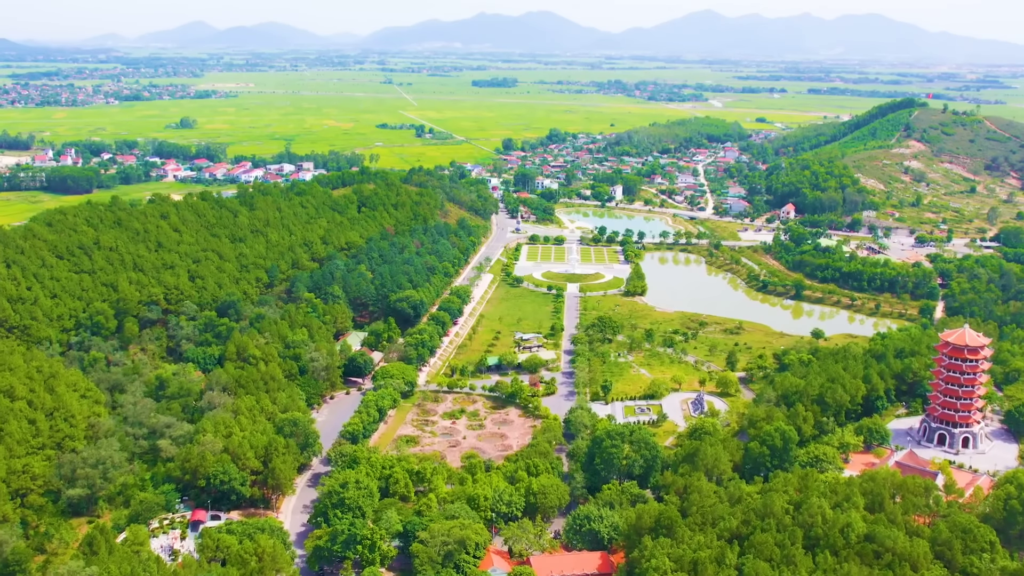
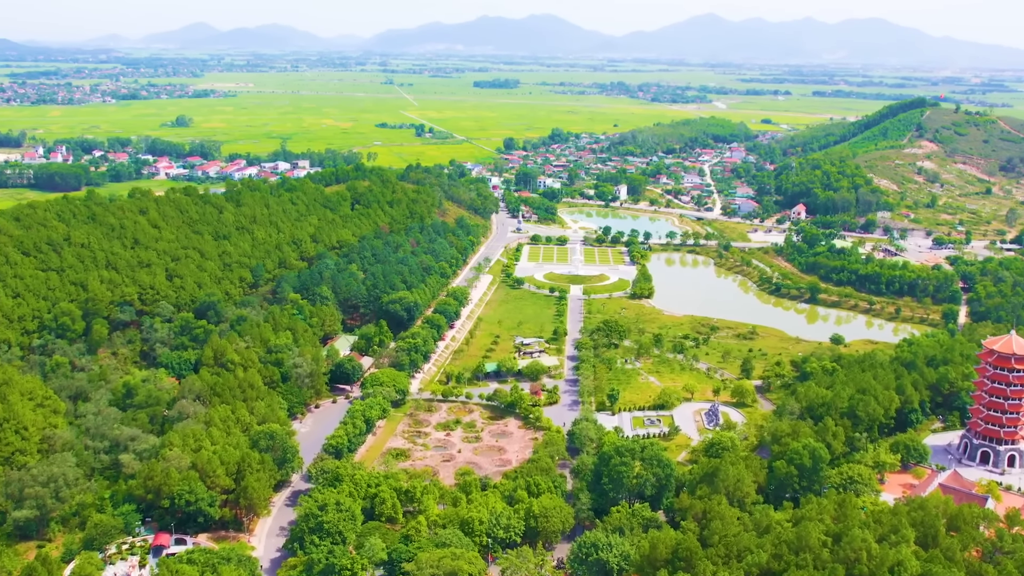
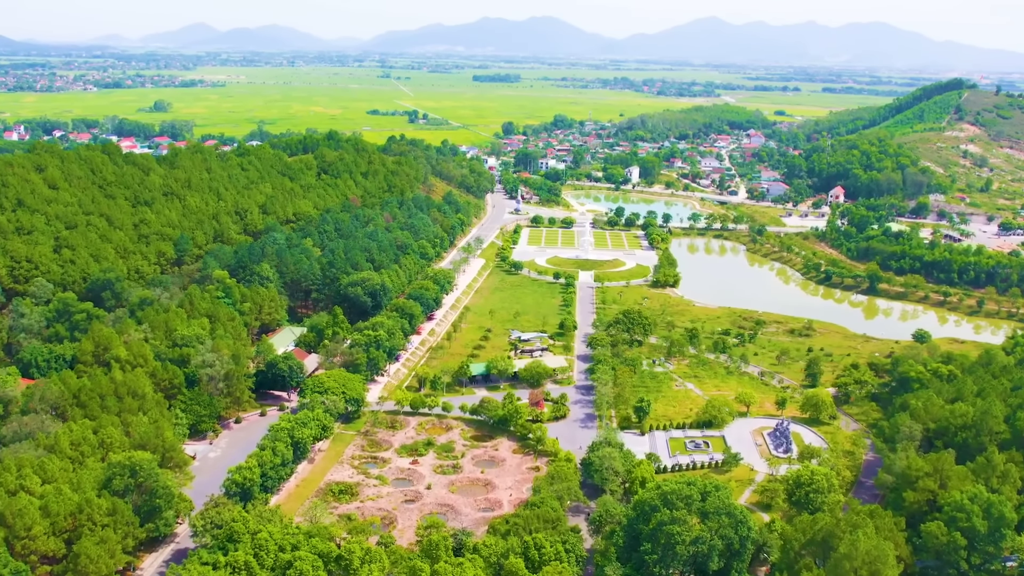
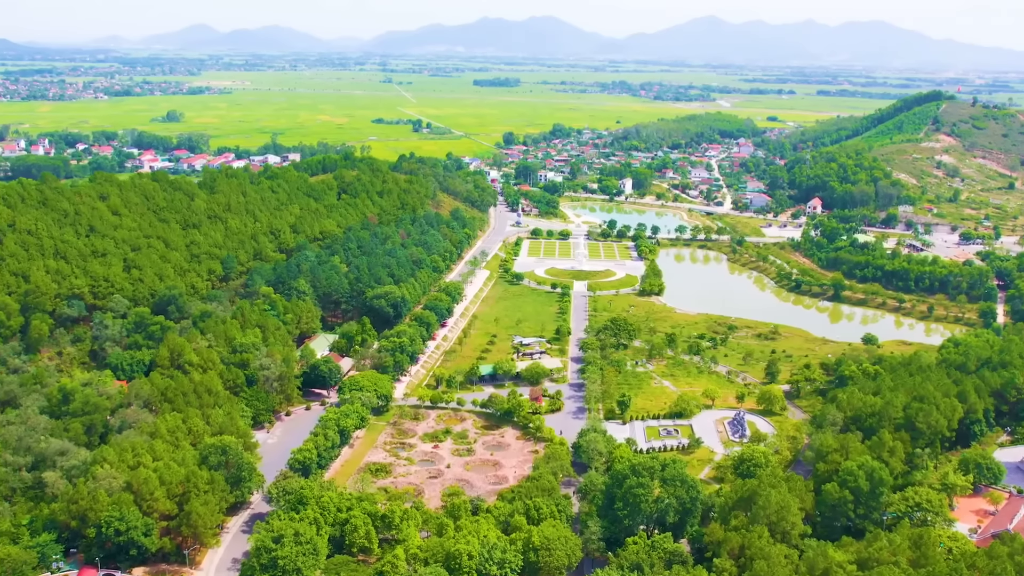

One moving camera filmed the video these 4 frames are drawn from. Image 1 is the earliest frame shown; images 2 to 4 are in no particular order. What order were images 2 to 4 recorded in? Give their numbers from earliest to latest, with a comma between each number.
2, 4, 3
